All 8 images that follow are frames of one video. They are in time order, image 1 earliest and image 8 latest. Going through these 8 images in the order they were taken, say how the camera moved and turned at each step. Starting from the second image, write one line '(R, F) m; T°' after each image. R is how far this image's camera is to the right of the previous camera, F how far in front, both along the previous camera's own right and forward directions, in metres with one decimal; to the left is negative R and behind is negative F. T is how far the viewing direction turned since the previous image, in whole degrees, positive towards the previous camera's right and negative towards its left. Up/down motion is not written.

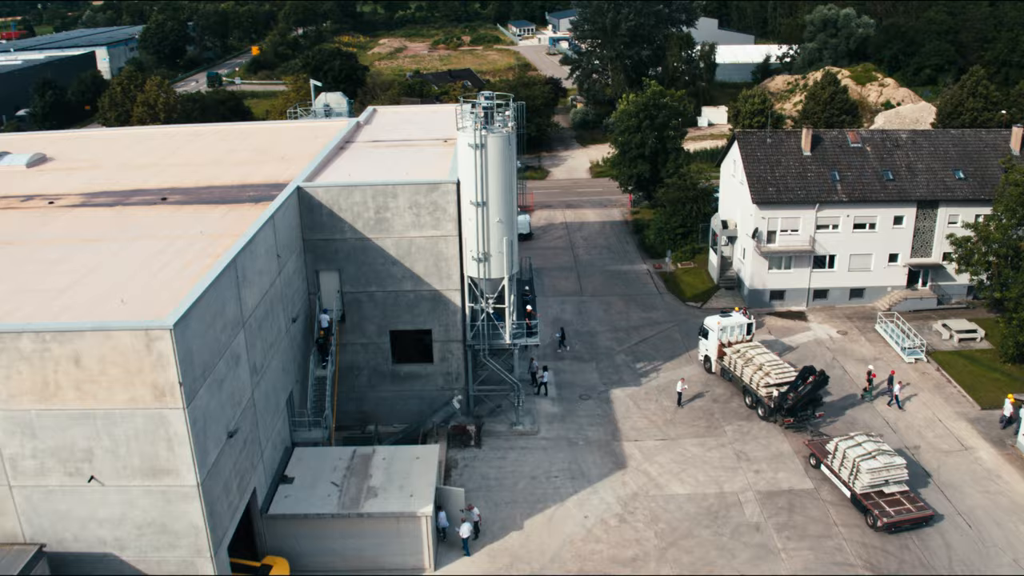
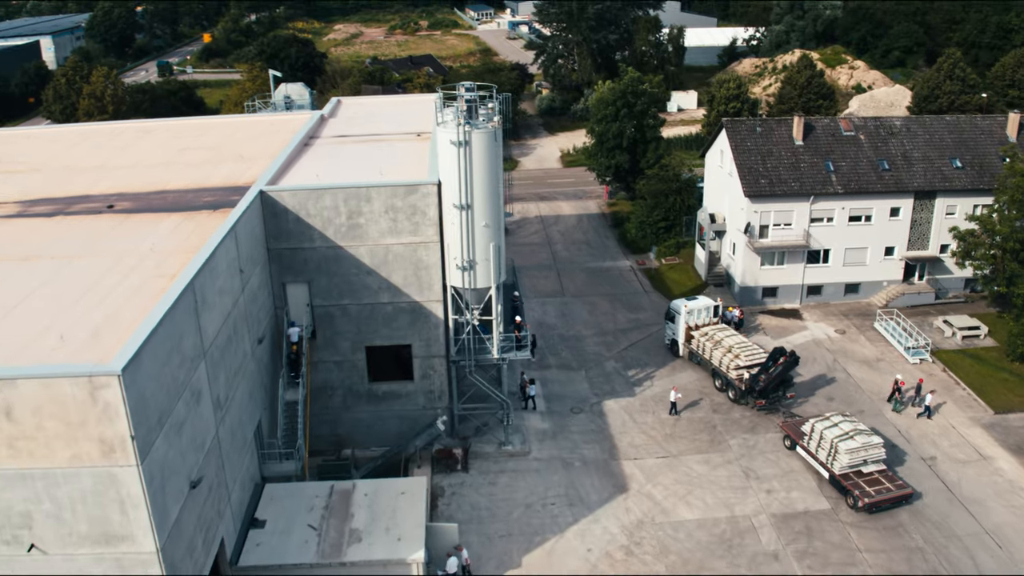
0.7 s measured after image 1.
(-0.7, +2.4) m; +2°
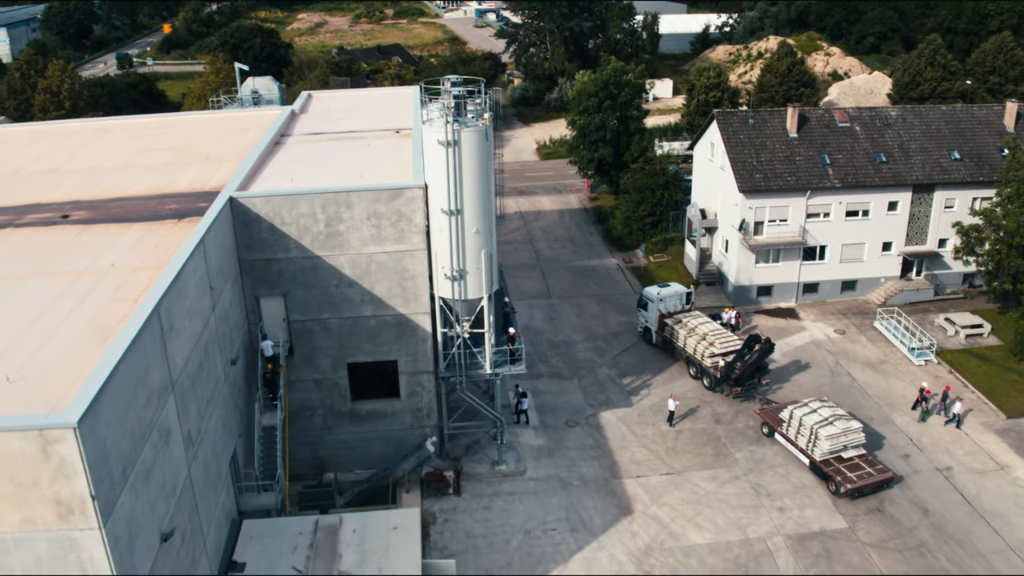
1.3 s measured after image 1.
(-0.6, +1.8) m; +2°
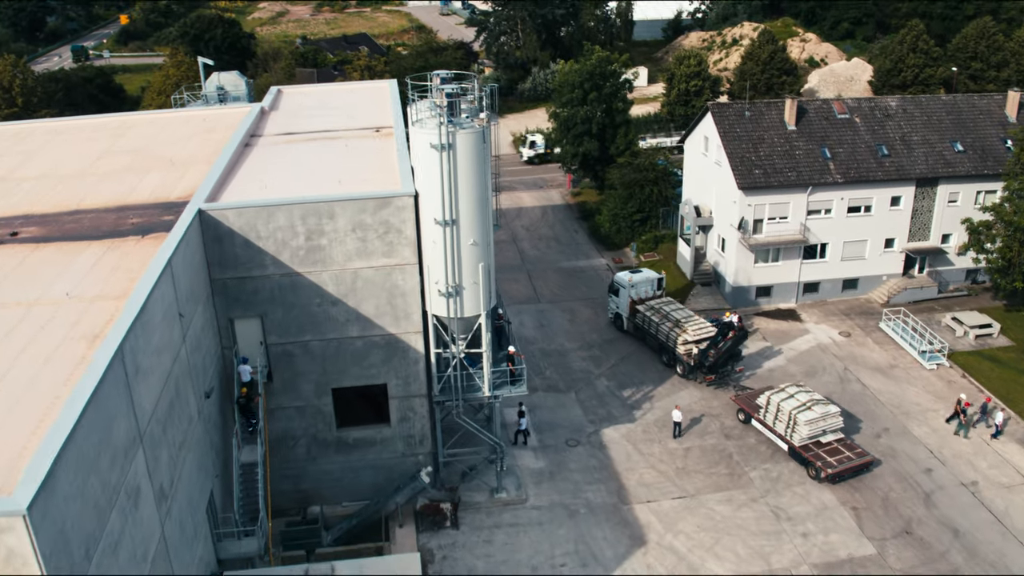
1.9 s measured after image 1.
(-0.8, +2.0) m; +2°
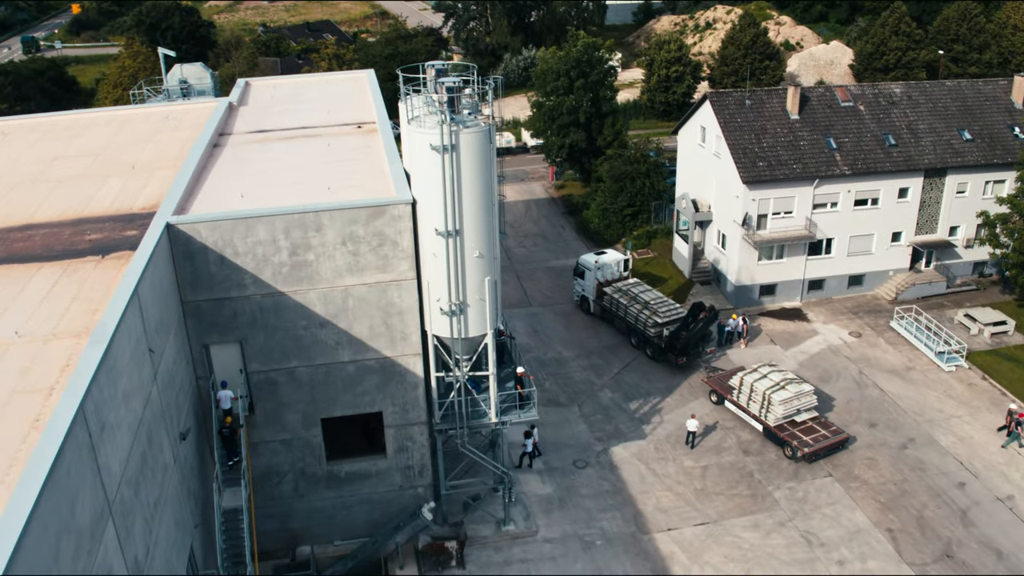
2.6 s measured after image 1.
(-0.9, +2.1) m; +2°
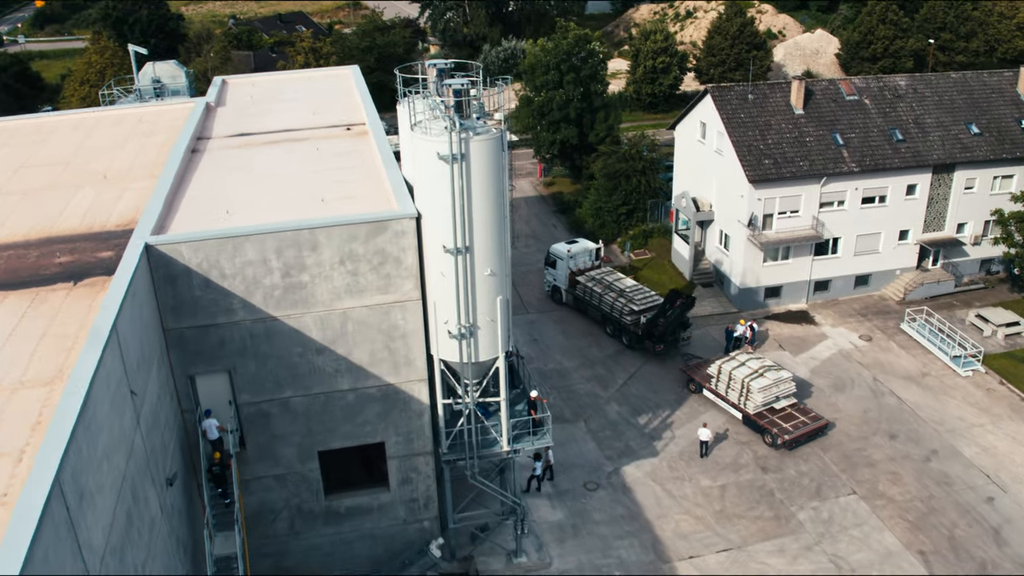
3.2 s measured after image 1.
(-0.8, +1.5) m; +2°
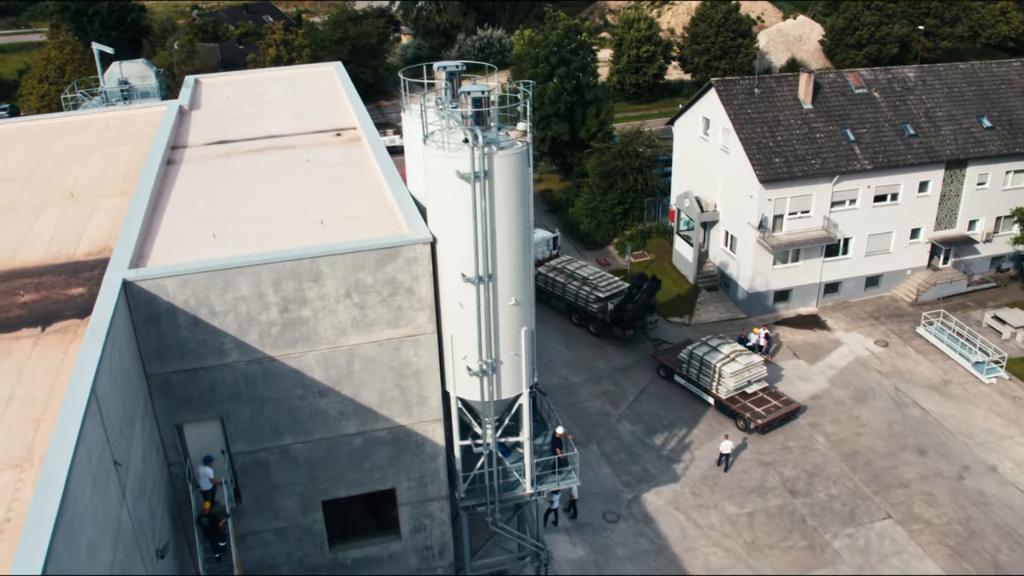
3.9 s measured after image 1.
(-1.0, +1.7) m; +2°
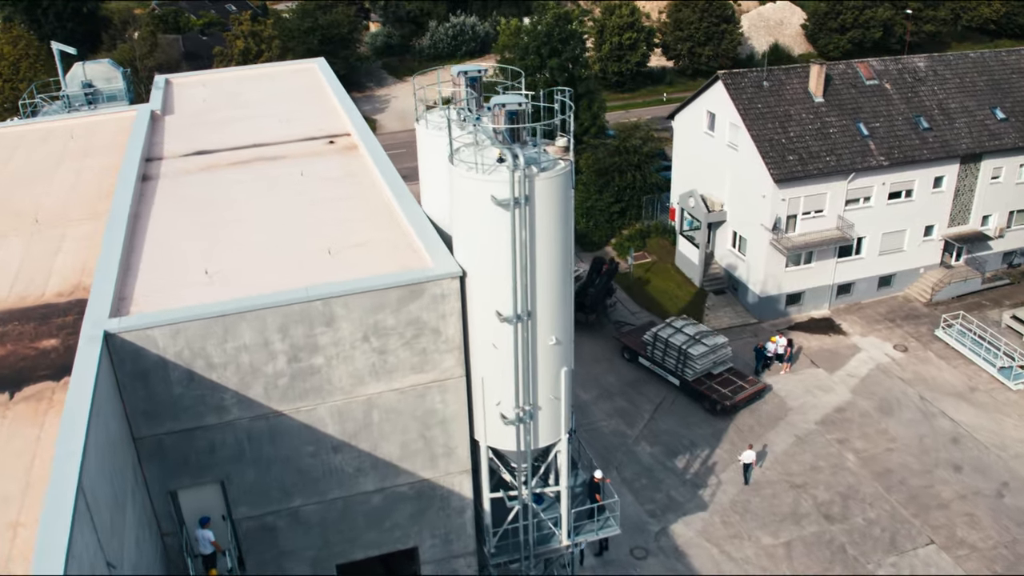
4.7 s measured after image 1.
(-1.1, +1.7) m; +2°
